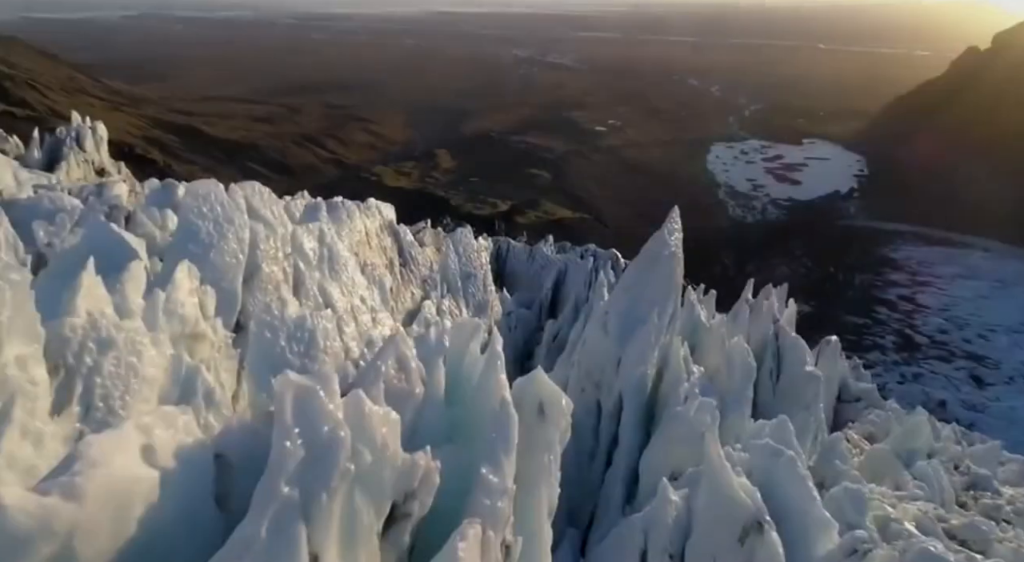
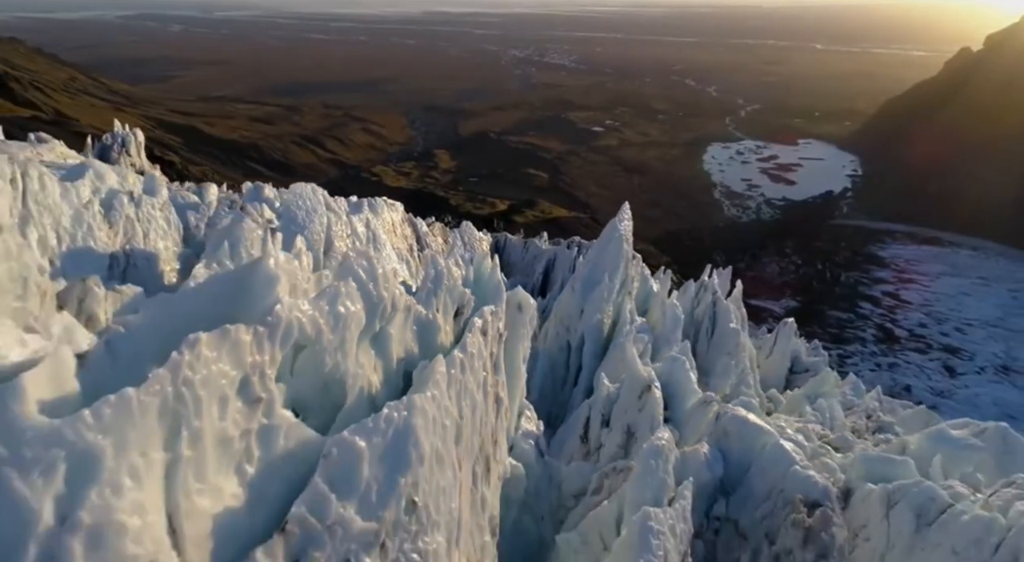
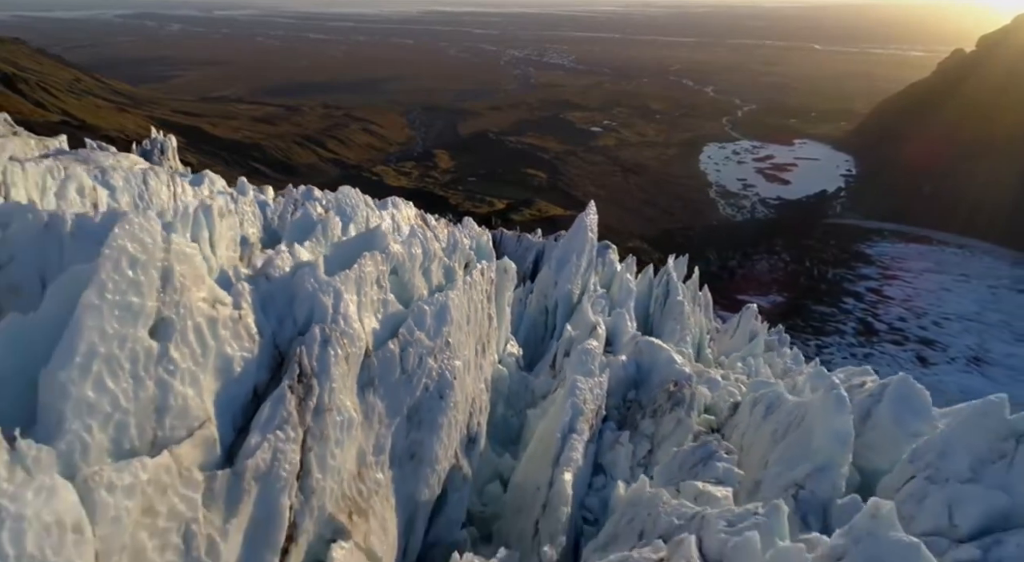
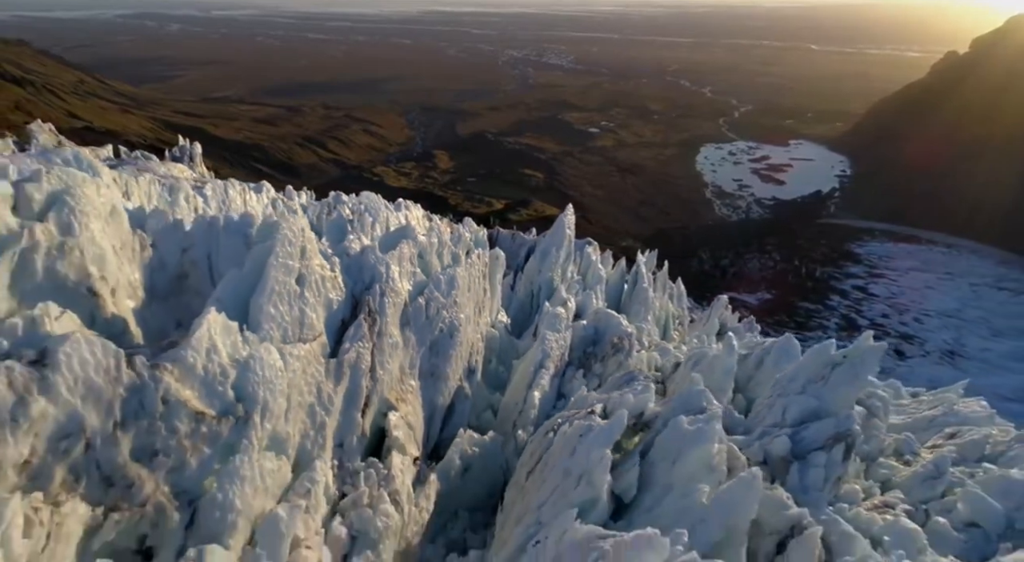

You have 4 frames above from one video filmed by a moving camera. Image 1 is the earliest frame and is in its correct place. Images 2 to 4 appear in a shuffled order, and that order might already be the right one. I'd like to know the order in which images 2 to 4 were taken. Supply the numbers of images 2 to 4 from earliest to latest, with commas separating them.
2, 3, 4
